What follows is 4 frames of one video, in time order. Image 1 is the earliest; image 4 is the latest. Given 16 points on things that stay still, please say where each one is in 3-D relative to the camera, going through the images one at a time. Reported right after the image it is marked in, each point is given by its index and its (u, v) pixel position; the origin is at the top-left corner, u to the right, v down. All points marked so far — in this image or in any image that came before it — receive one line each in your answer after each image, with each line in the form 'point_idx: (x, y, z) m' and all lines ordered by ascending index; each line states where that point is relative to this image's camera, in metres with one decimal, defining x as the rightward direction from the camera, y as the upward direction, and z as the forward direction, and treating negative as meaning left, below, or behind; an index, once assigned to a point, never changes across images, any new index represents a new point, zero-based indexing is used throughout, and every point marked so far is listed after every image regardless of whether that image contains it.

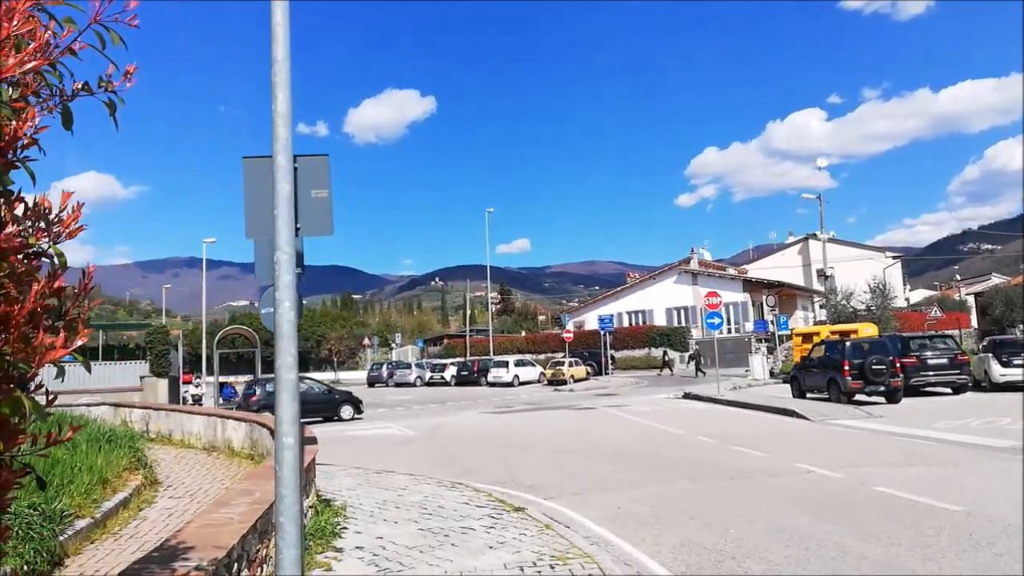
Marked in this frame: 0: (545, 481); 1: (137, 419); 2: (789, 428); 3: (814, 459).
0: (+0.5, -2.7, +10.5) m
1: (-5.9, -2.1, +11.9) m
2: (+5.8, -2.9, +15.9) m
3: (+4.4, -2.5, +11.0) m
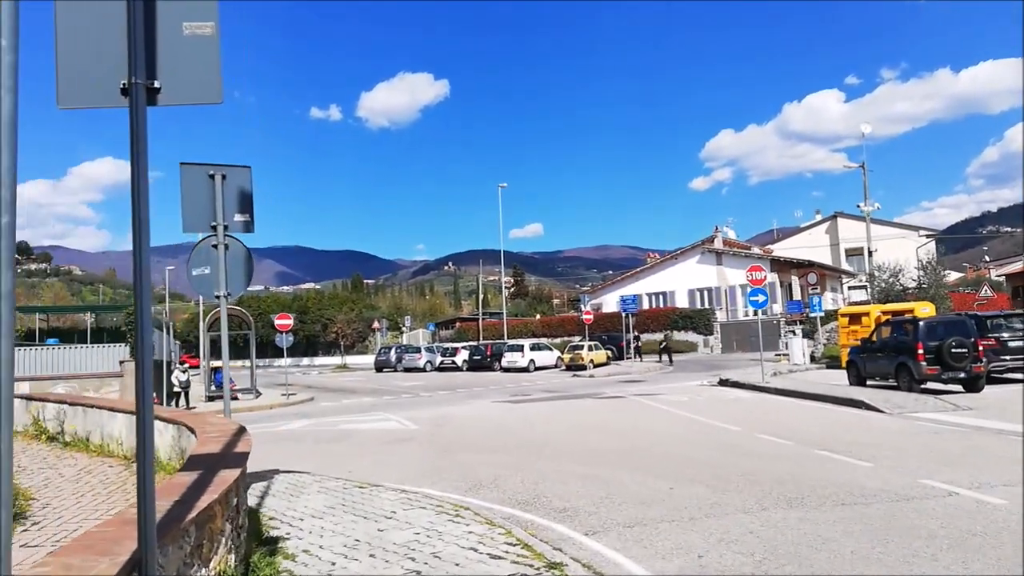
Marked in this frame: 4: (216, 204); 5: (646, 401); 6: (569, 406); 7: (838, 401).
0: (+0.7, -2.2, +7.8) m
1: (-5.6, -1.6, +9.2) m
2: (+6.1, -2.4, +13.1) m
3: (+4.6, -2.0, +8.1) m
4: (-2.9, +0.8, +7.4) m
5: (+3.5, -3.0, +19.8) m
6: (+1.5, -3.0, +19.2) m
7: (+7.7, -2.6, +17.8) m
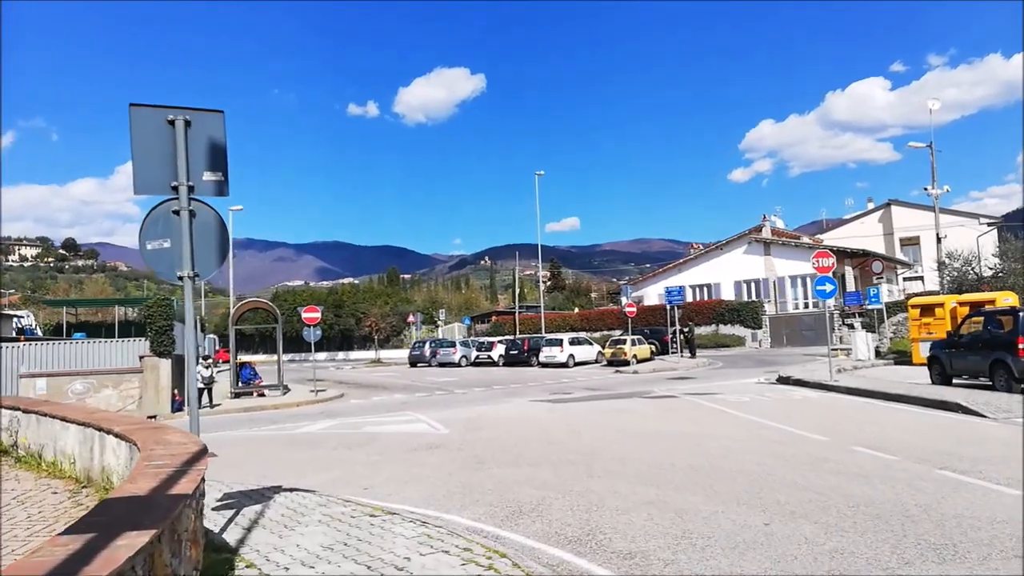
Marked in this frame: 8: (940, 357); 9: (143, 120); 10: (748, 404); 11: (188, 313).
0: (+1.1, -2.0, +5.9) m
1: (-5.1, -1.4, +7.7) m
2: (+6.8, -2.1, +11.0) m
3: (+5.0, -1.8, +6.1) m
4: (-2.5, +1.0, +5.8) m
5: (+4.5, -2.7, +17.9) m
6: (+2.4, -2.7, +17.3) m
7: (+8.5, -2.4, +15.7) m
8: (+10.4, -1.7, +18.5) m
9: (-2.8, +1.3, +5.7) m
10: (+5.2, -2.6, +16.8) m
11: (-2.7, -0.2, +6.2) m
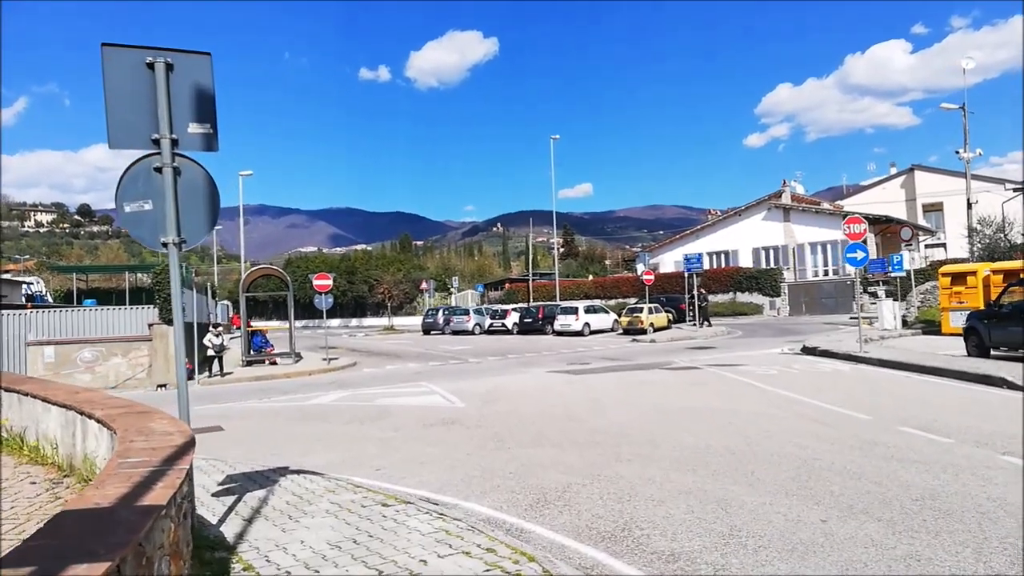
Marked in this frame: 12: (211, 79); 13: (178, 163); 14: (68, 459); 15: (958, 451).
0: (+1.3, -1.8, +5.3) m
1: (-4.9, -1.1, +7.1) m
2: (+7.0, -1.7, +10.2) m
3: (+5.2, -1.6, +5.4) m
4: (-2.3, +1.2, +5.1) m
5: (+4.9, -1.9, +17.2) m
6: (+2.8, -2.0, +16.6) m
7: (+8.9, -1.7, +14.9) m
8: (+10.8, -0.9, +17.7) m
9: (-2.6, +1.5, +4.9) m
10: (+5.6, -1.9, +16.1) m
11: (-2.4, 0.0, +5.5) m
12: (-2.1, +1.4, +5.3) m
13: (-2.2, +0.8, +5.1) m
14: (-3.4, -1.3, +5.8) m
15: (+4.6, -1.7, +7.8) m
